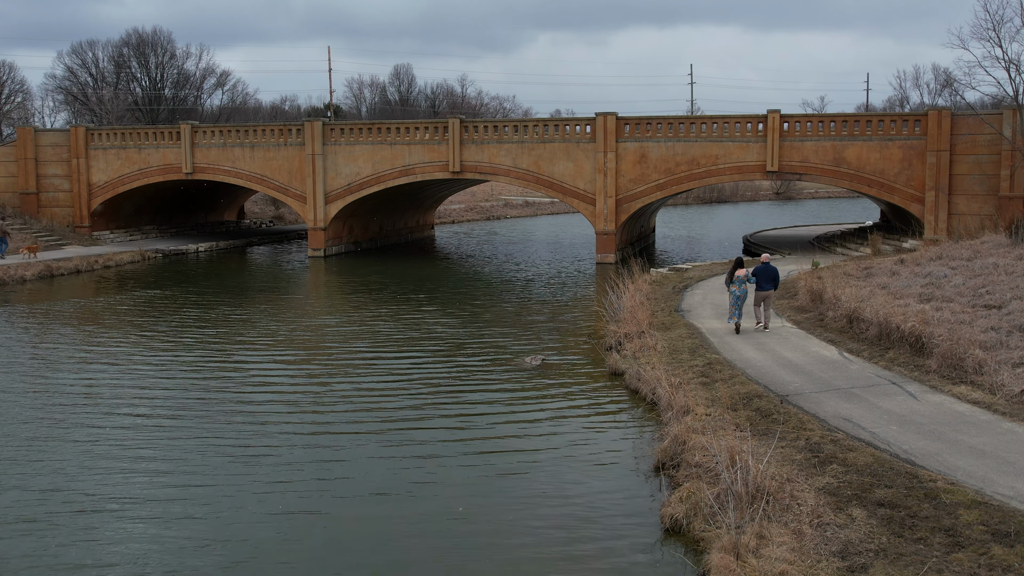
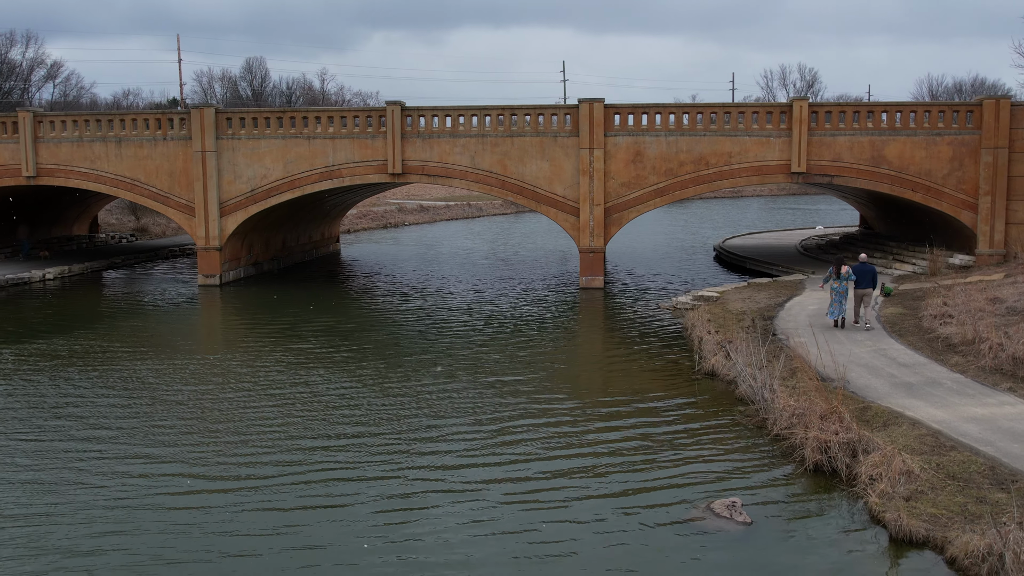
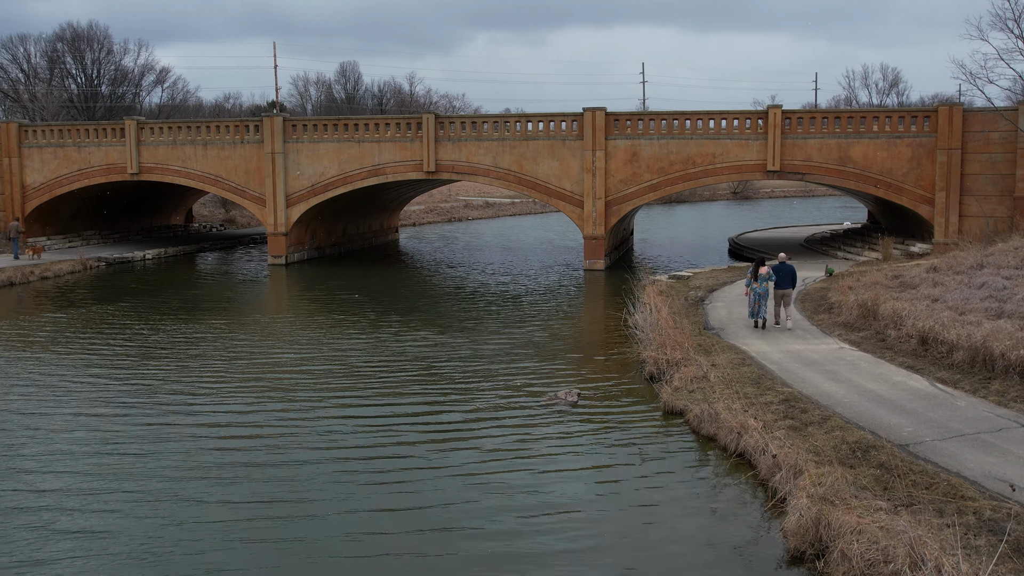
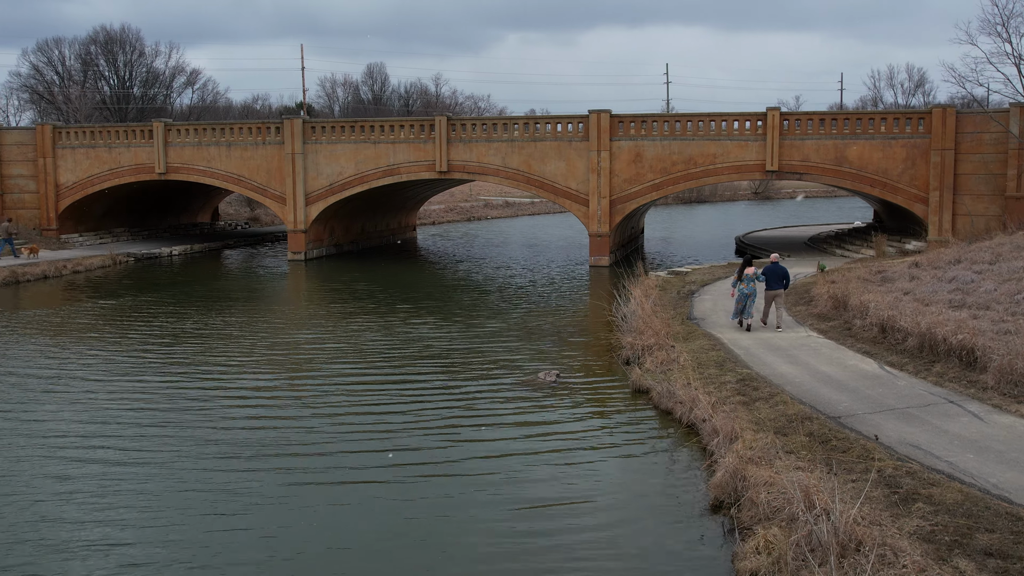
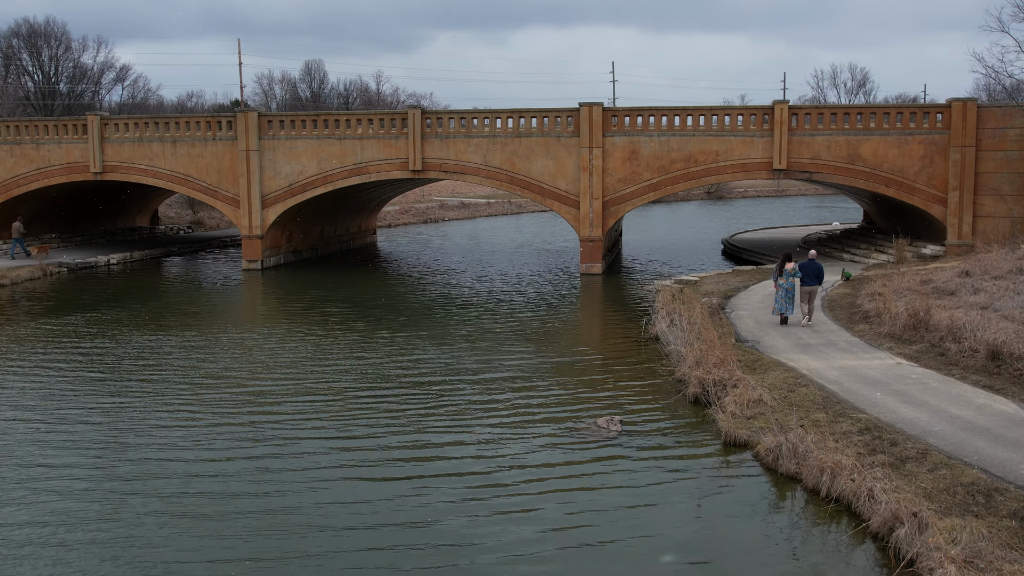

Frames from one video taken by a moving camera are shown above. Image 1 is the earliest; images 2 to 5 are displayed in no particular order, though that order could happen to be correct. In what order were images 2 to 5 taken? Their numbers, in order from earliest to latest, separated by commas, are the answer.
4, 3, 5, 2
